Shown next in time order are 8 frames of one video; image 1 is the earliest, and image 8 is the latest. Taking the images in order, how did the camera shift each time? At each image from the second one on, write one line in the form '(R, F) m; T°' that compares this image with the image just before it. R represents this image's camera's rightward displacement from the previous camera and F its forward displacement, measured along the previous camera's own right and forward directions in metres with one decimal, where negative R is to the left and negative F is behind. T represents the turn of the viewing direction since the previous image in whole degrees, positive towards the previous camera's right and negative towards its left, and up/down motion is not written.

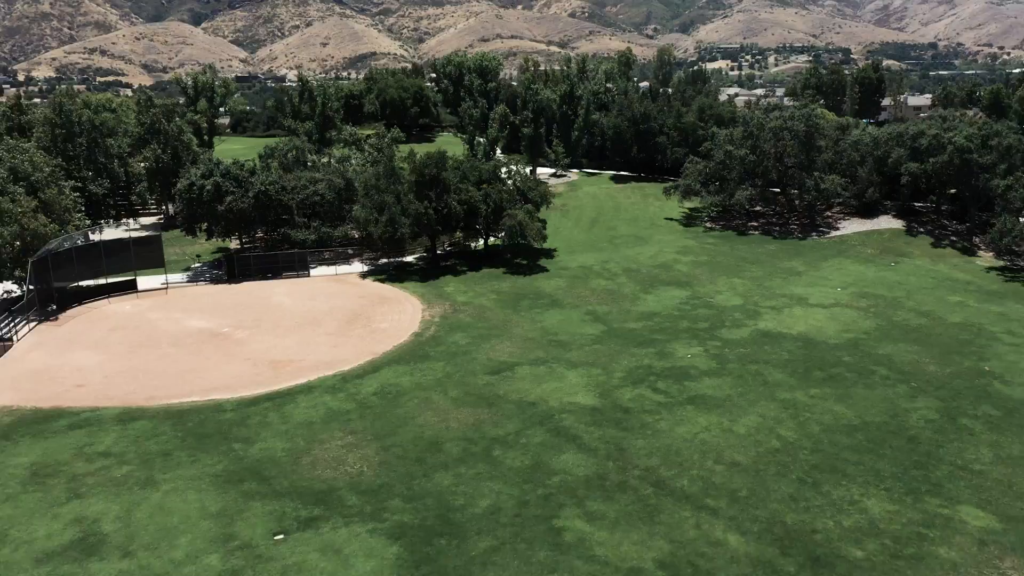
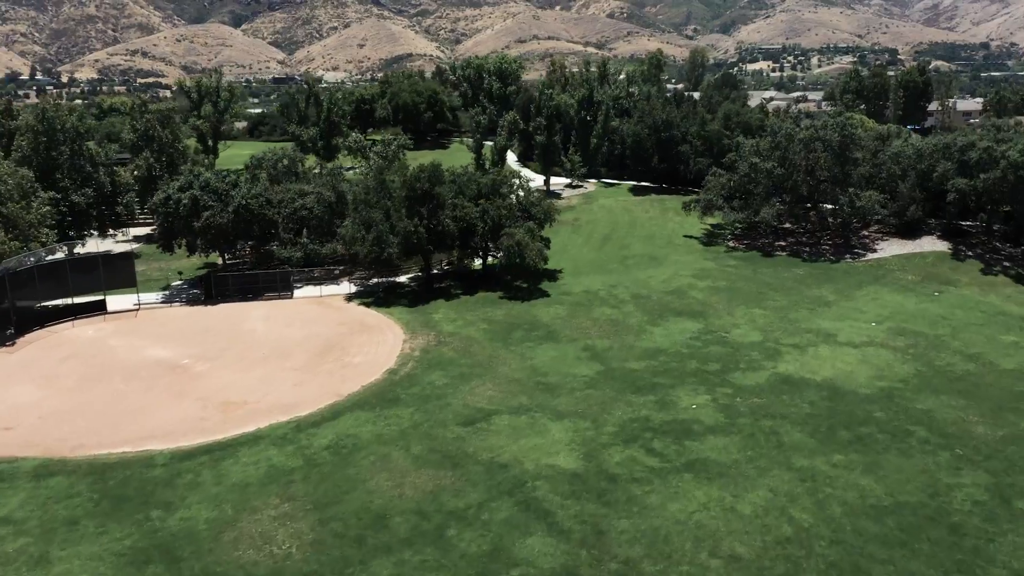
(+1.9, +3.9) m; -3°
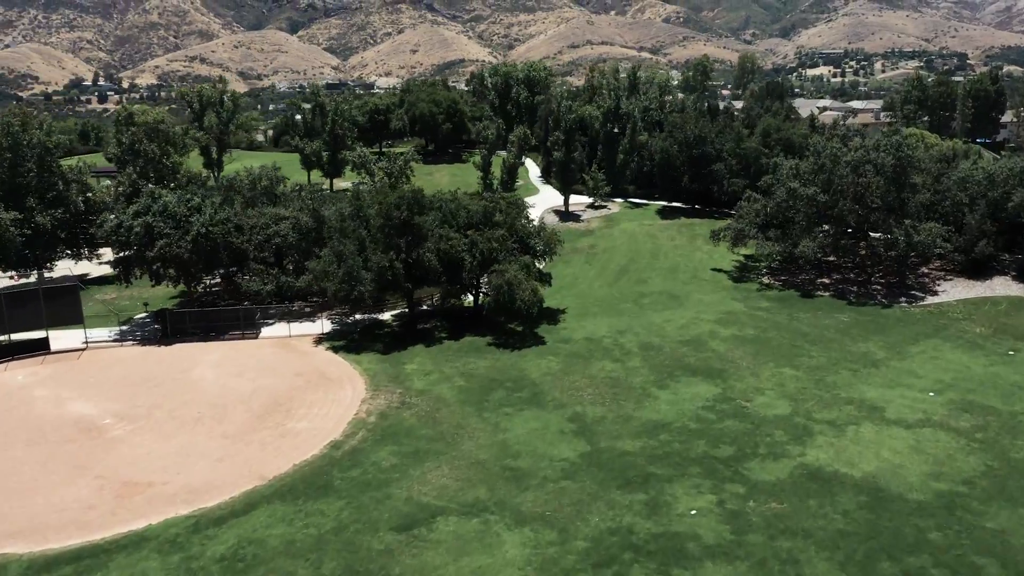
(+2.6, +5.5) m; -4°
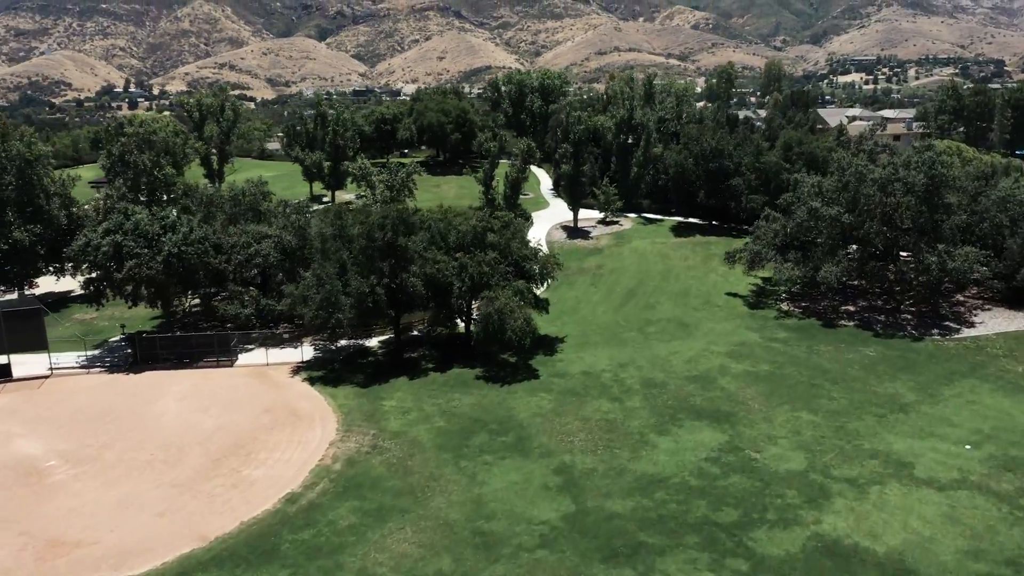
(+1.4, +2.9) m; -2°
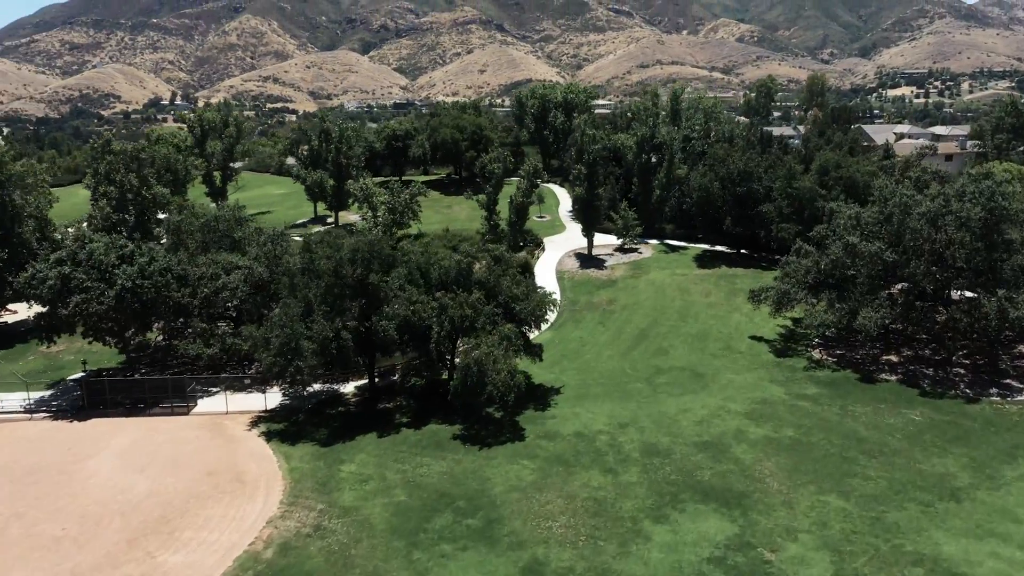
(+1.9, +4.1) m; -3°
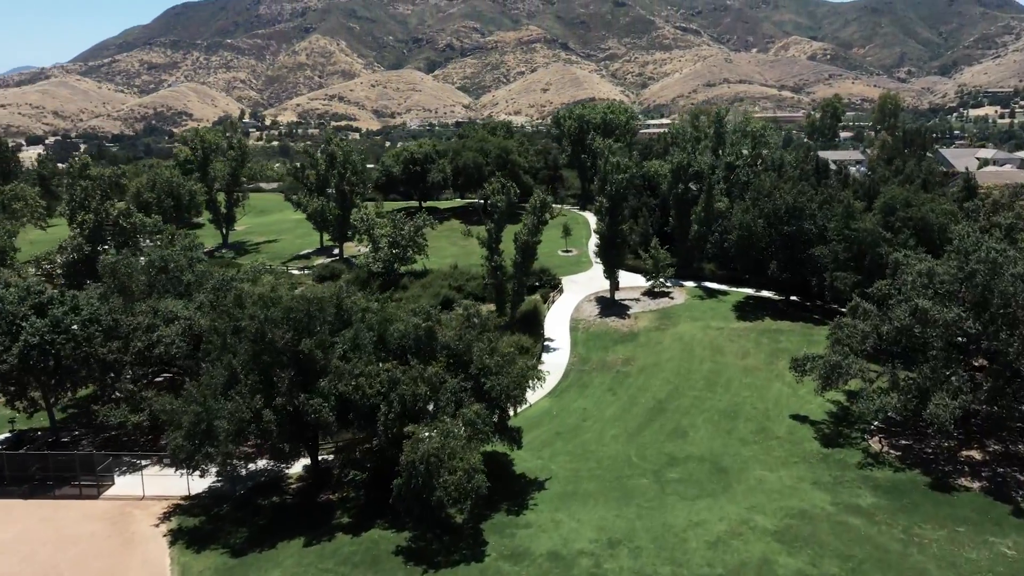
(+2.7, +6.0) m; -4°
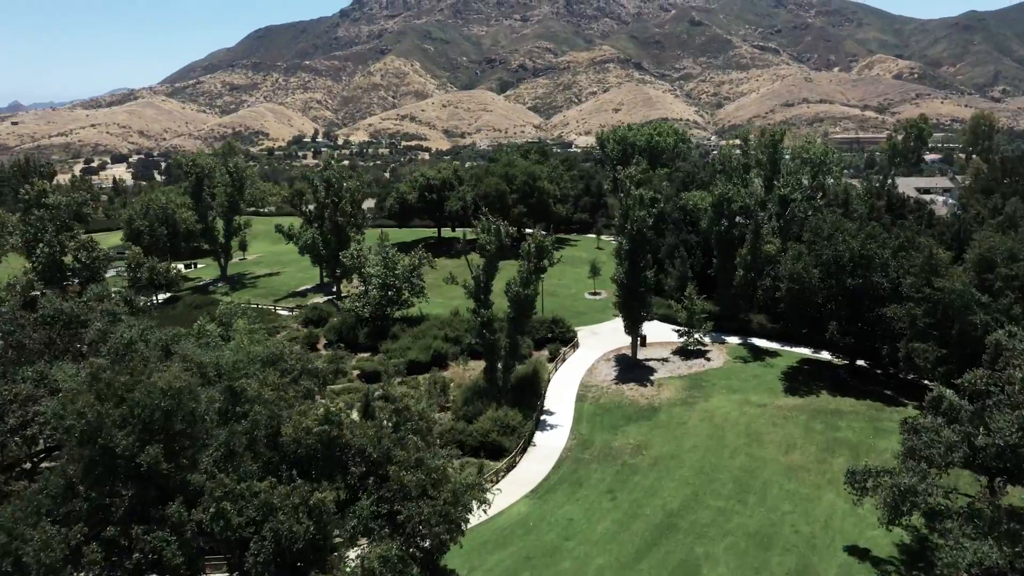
(+3.0, +6.9) m; -5°
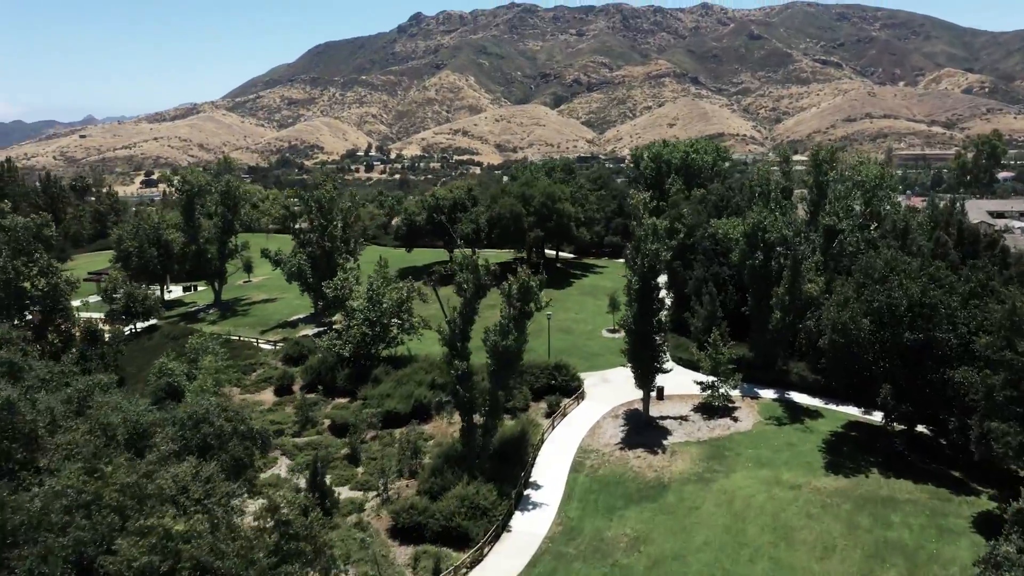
(+2.2, +5.0) m; -4°
